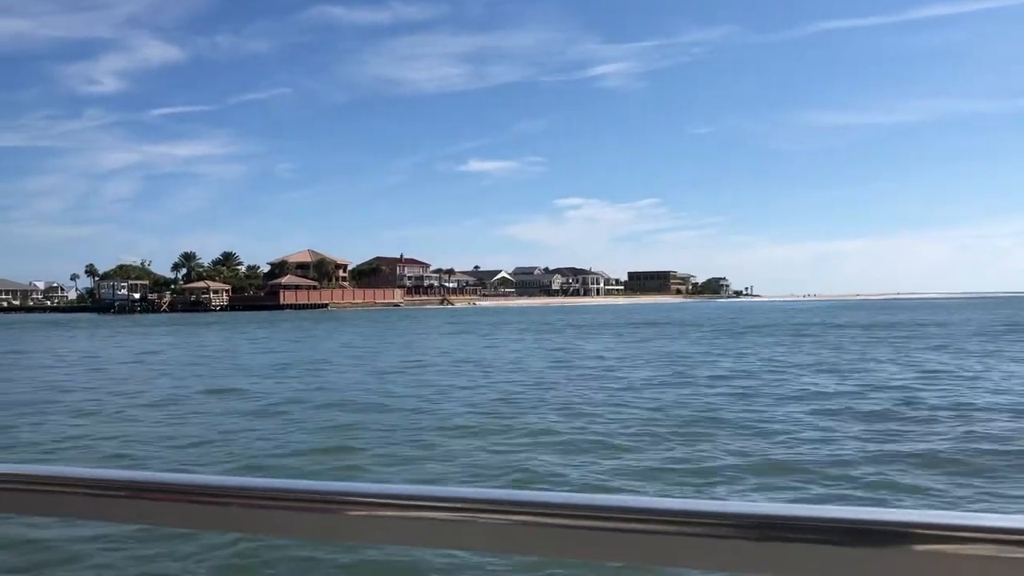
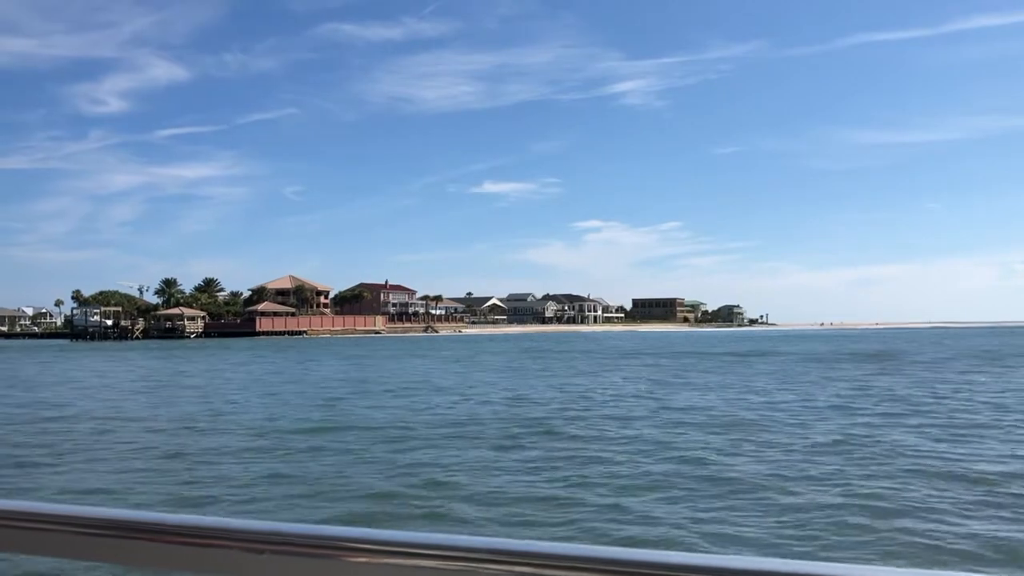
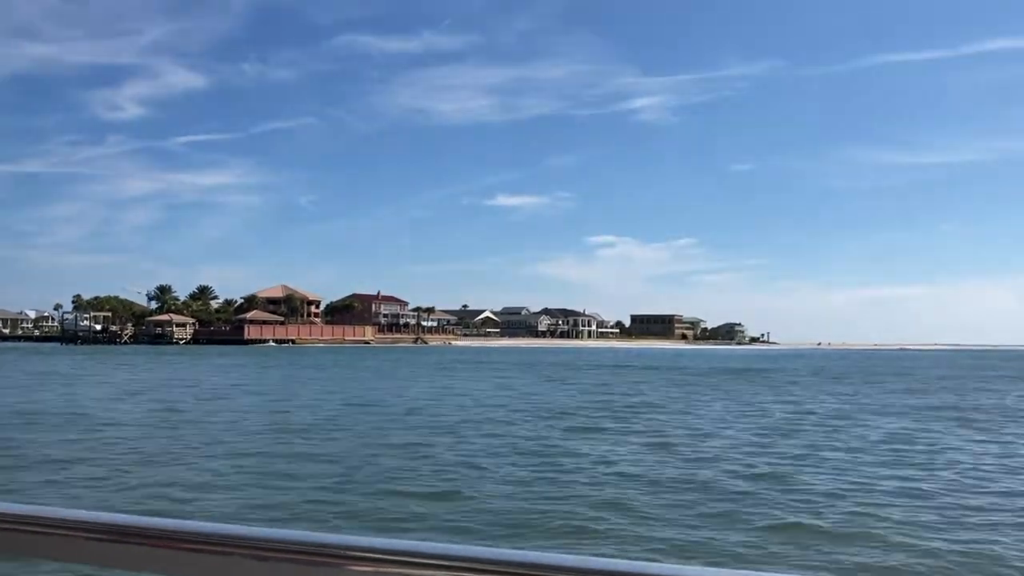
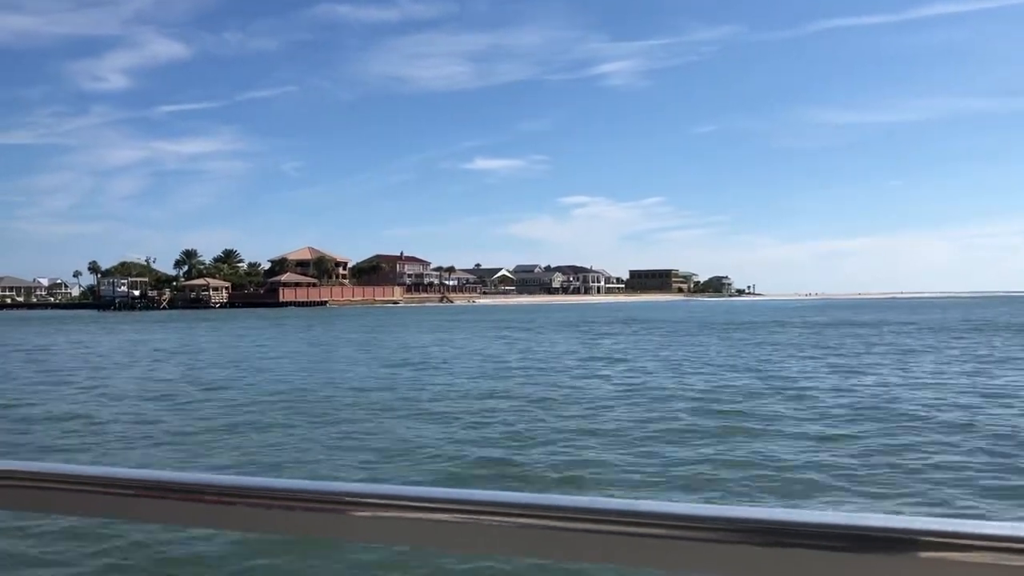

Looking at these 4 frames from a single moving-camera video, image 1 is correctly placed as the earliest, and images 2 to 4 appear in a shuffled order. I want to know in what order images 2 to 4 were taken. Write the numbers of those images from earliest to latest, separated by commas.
4, 2, 3
